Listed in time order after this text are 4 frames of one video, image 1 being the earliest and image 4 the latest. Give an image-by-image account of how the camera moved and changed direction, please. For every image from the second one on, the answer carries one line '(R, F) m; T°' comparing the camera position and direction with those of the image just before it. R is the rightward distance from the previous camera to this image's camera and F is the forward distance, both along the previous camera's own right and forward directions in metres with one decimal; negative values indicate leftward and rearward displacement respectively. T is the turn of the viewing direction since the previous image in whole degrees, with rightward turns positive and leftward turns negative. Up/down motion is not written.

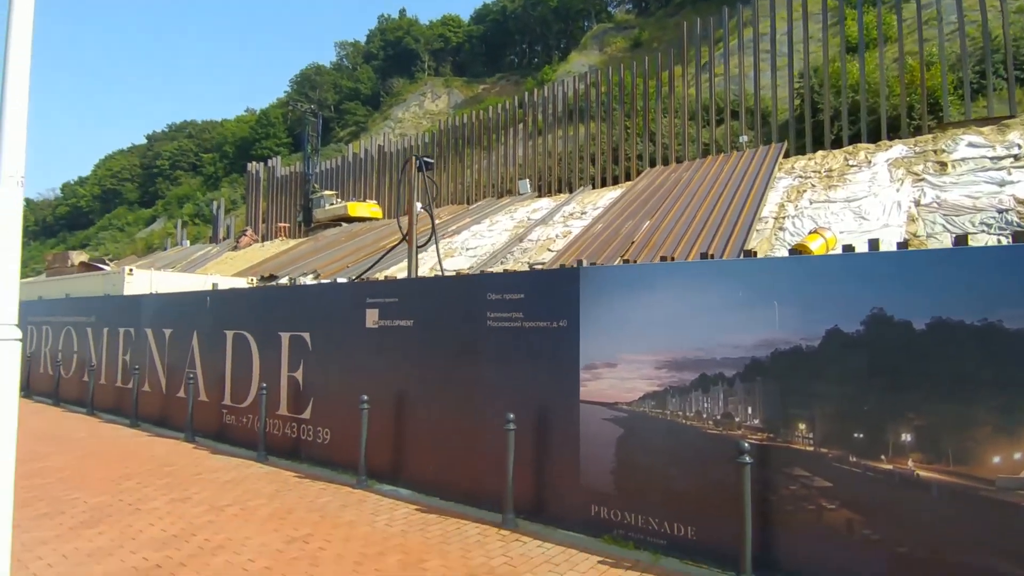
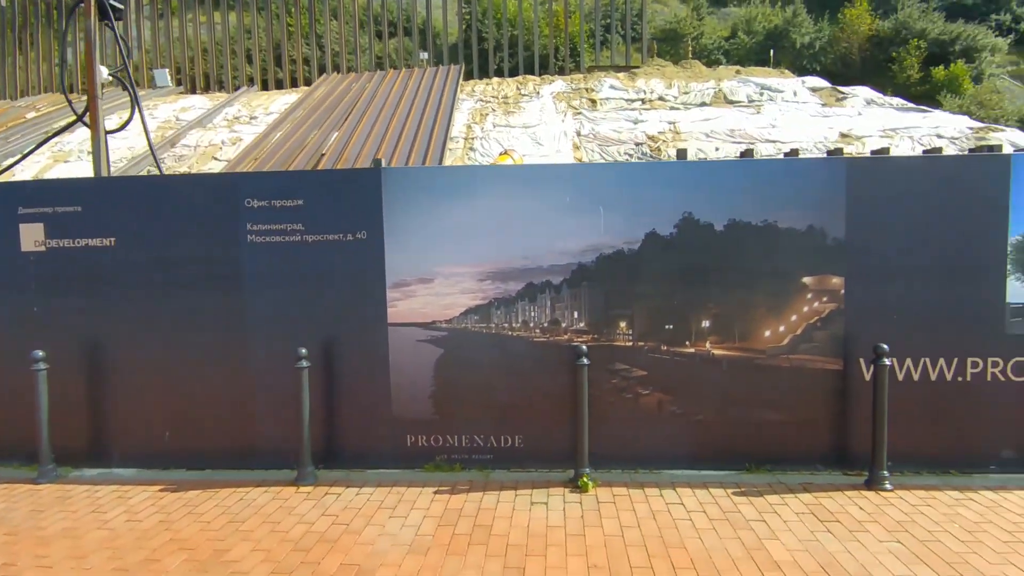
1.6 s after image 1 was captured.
(-1.1, +1.0) m; +33°
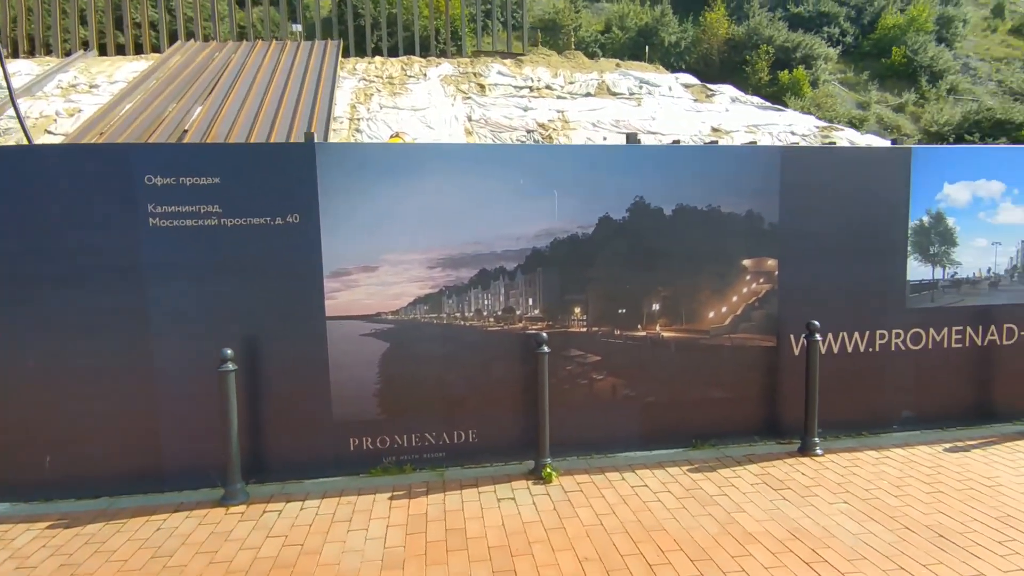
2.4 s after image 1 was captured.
(-0.6, +0.3) m; +12°
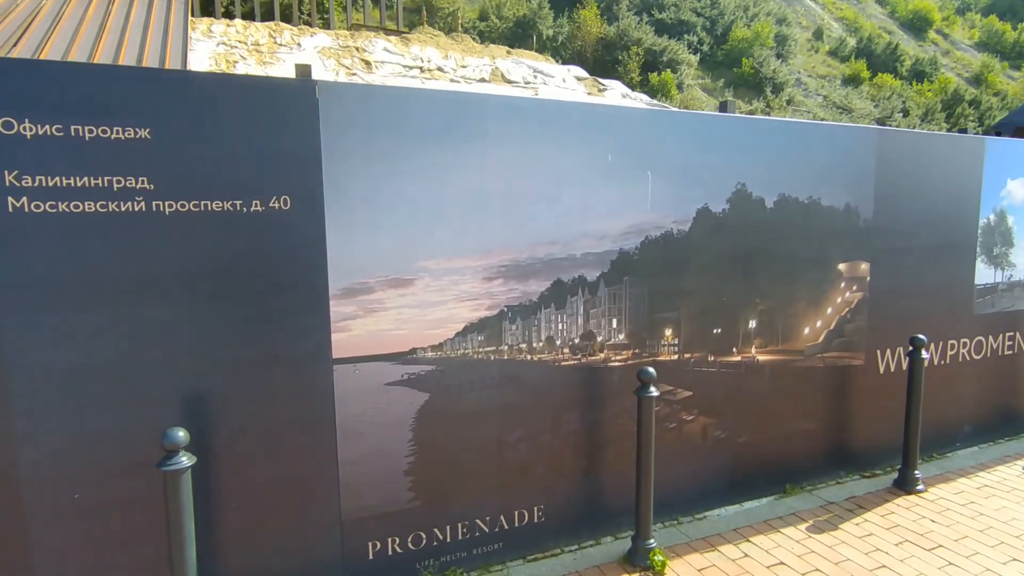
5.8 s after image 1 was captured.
(-1.3, +1.5) m; +14°
